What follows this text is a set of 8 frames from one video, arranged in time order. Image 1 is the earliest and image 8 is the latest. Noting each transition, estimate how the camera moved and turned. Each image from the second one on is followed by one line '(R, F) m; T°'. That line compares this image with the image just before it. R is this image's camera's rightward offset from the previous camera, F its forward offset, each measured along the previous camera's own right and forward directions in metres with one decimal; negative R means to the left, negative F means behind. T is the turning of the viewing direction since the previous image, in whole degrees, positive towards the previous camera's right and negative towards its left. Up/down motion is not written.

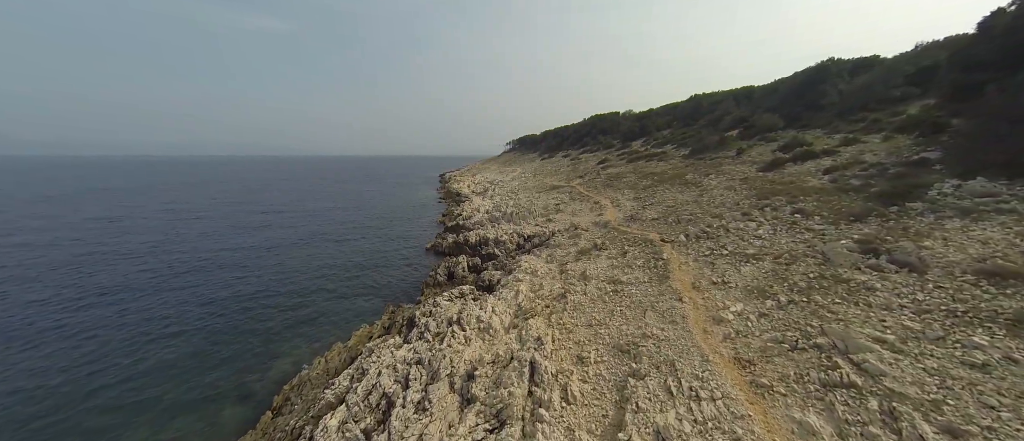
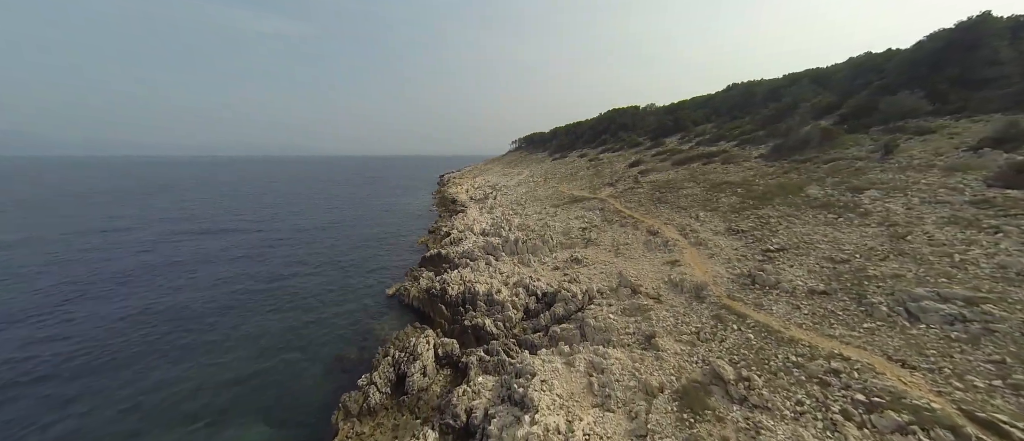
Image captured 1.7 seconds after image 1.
(+0.1, +7.6) m; -1°
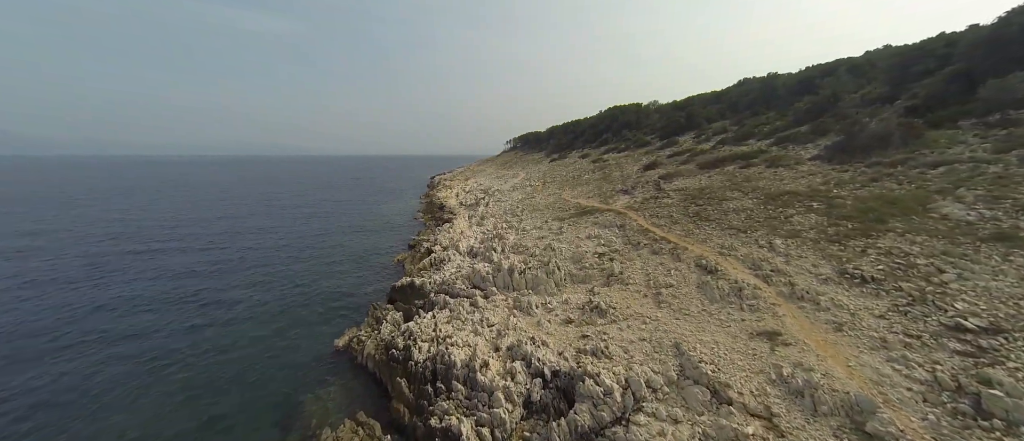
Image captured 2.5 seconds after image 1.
(+0.1, +3.9) m; +1°
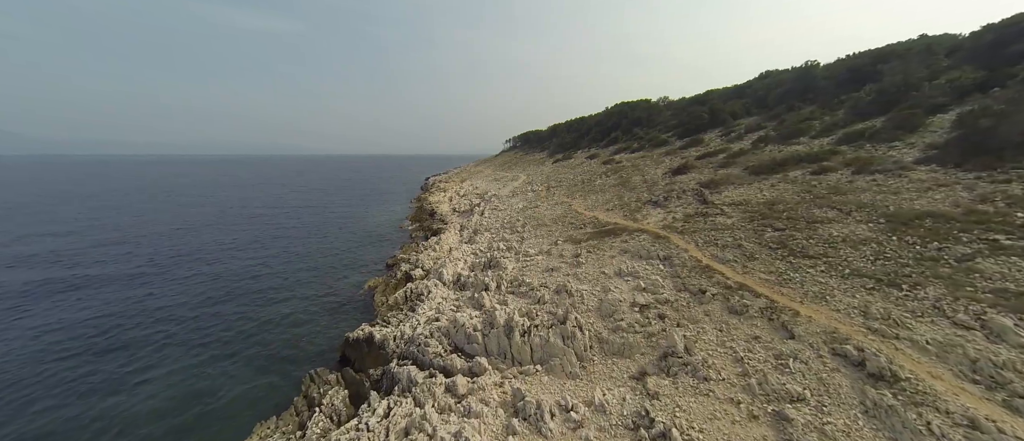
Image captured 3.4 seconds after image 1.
(0.0, +4.0) m; 0°
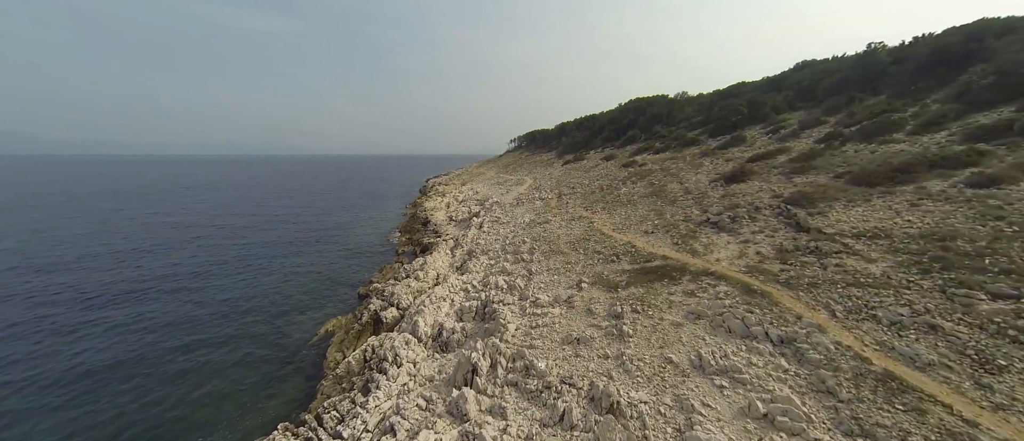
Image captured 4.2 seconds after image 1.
(0.0, +4.1) m; -1°
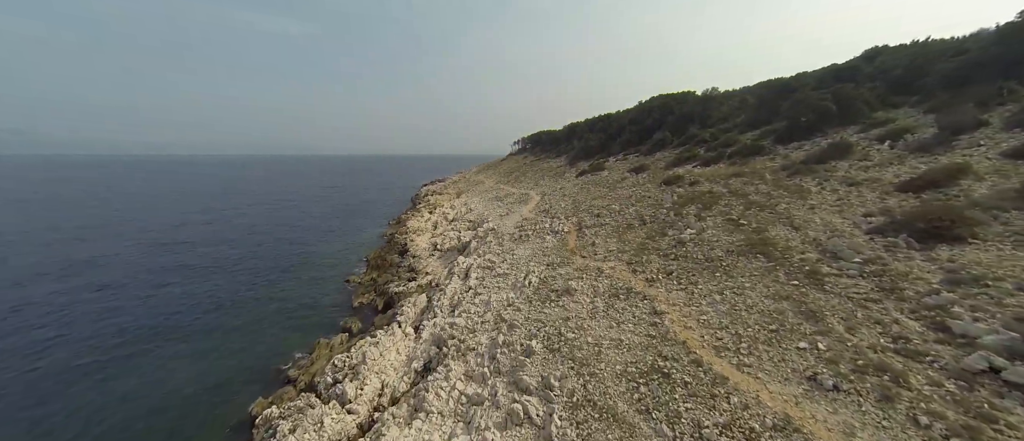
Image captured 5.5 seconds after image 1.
(+0.2, +6.5) m; -1°
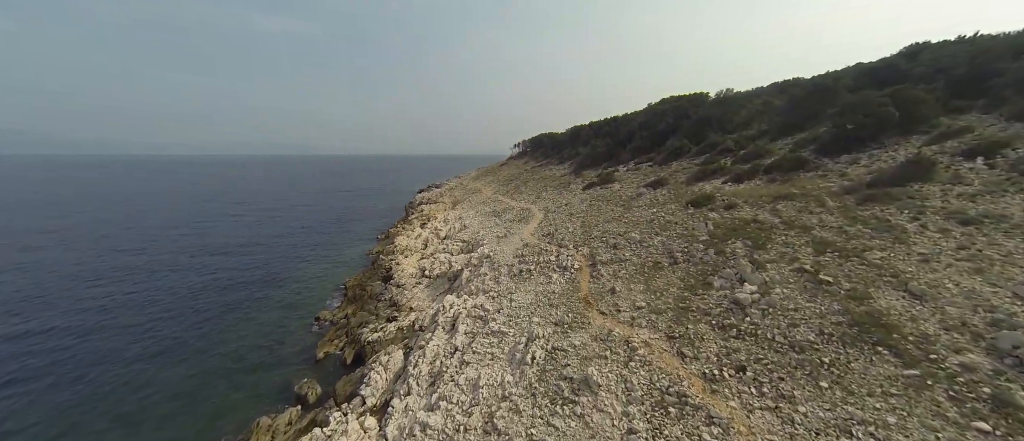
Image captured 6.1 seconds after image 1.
(+0.1, +2.9) m; 0°
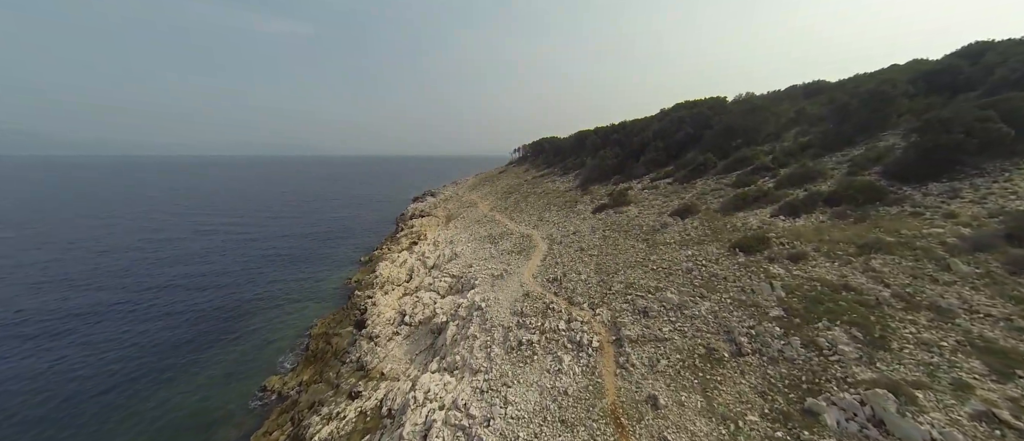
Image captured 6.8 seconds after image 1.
(+0.1, +3.5) m; 0°
